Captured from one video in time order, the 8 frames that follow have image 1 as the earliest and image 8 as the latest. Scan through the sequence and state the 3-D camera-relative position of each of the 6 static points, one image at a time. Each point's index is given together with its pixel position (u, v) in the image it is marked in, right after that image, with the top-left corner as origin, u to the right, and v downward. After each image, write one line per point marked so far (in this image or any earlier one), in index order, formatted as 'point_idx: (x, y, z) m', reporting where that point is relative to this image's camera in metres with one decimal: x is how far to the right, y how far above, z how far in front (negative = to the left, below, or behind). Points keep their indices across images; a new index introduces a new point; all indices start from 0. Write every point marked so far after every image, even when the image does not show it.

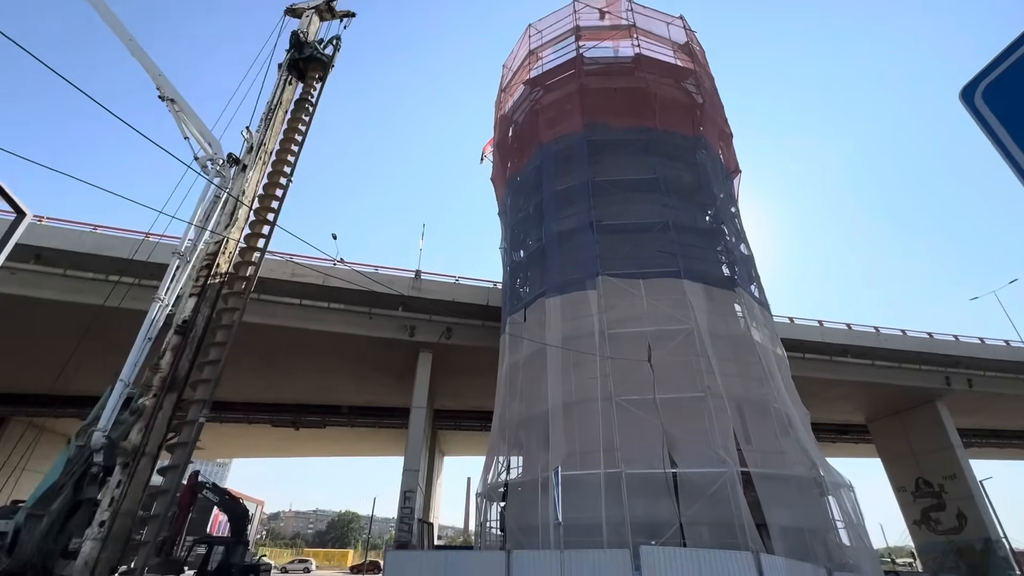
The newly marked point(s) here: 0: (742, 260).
0: (+7.6, +0.9, +15.6) m
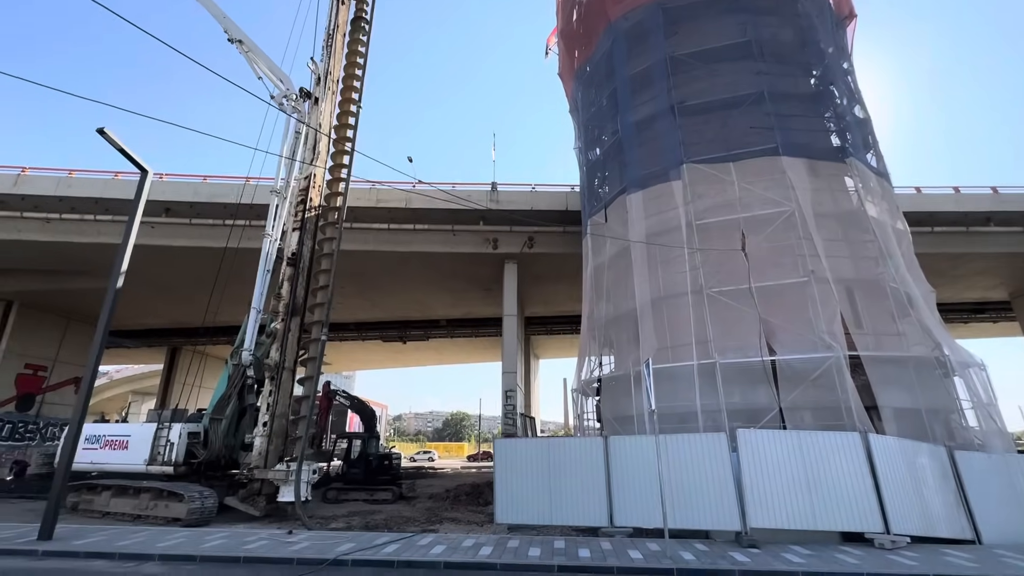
0: (+9.9, +4.7, +13.5) m
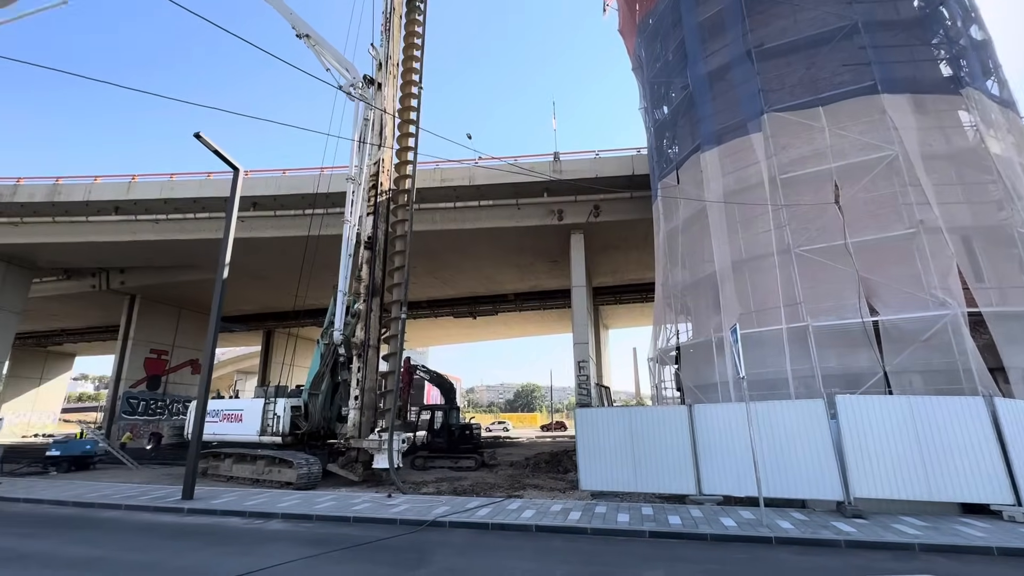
0: (+11.5, +6.0, +11.8) m
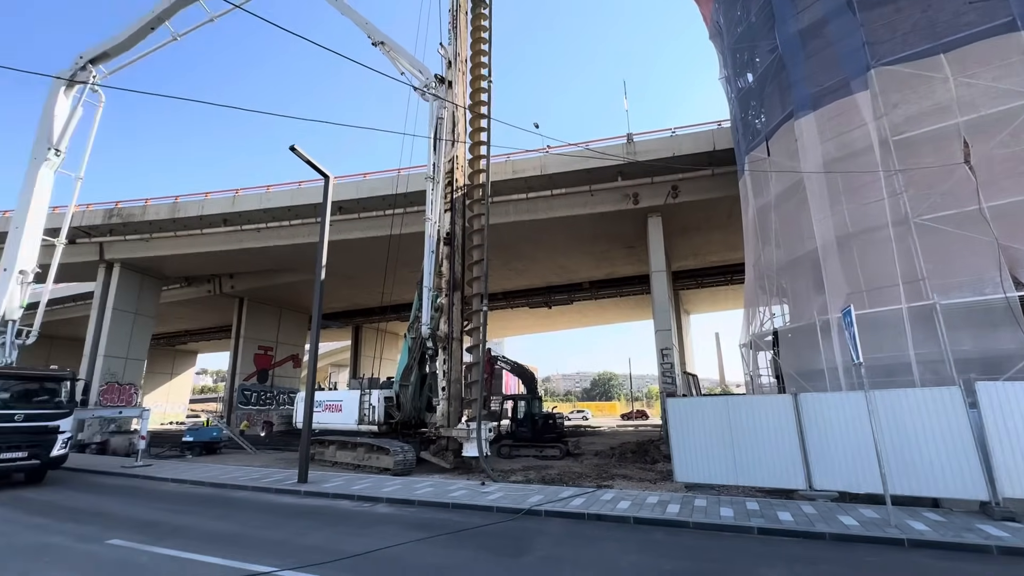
0: (+13.1, +6.7, +9.7) m
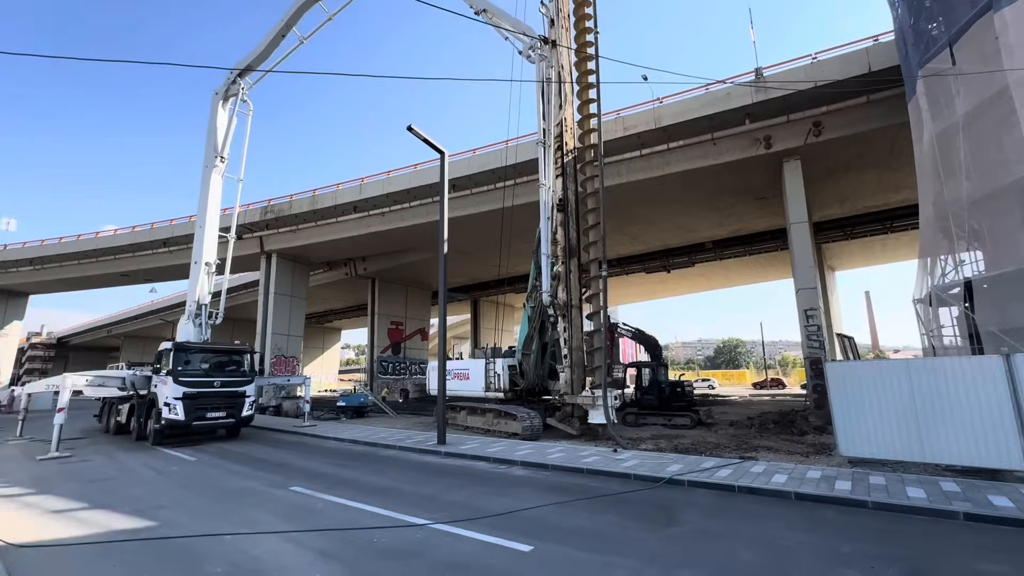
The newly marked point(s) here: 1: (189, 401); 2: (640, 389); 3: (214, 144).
0: (+14.7, +8.1, +5.7) m
1: (-8.9, -3.1, +13.0) m
2: (+4.9, -3.9, +18.0) m
3: (-10.8, +5.2, +17.1) m
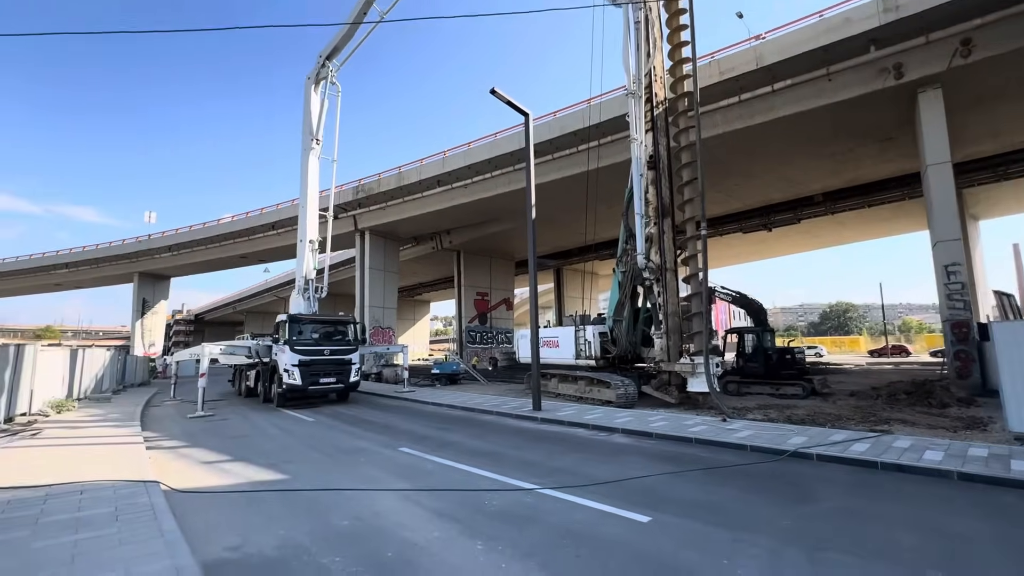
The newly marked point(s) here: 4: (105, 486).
0: (+15.4, +9.0, +2.3) m
1: (-6.3, -2.4, +14.2) m
2: (+8.3, -2.4, +16.8) m
3: (-7.8, +6.2, +18.0) m
4: (-5.0, -2.4, +5.8) m
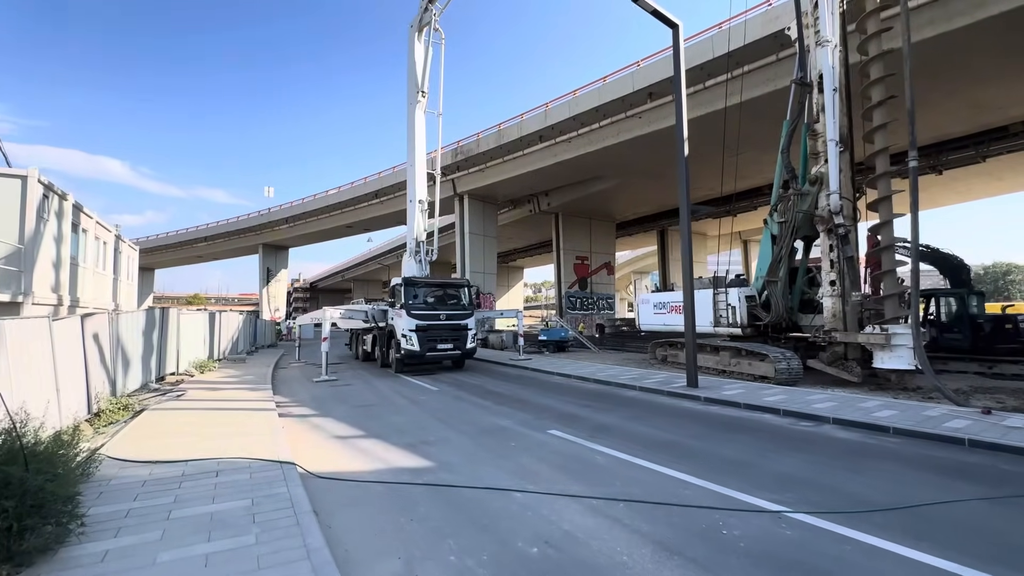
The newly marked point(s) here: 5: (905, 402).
0: (+16.3, +9.3, -2.9) m
1: (-2.6, -1.3, +13.5) m
2: (+12.1, -1.1, +13.4) m
3: (-3.5, +7.5, +17.0) m
4: (-2.9, -1.9, +5.1) m
5: (+6.2, -1.8, +7.4) m
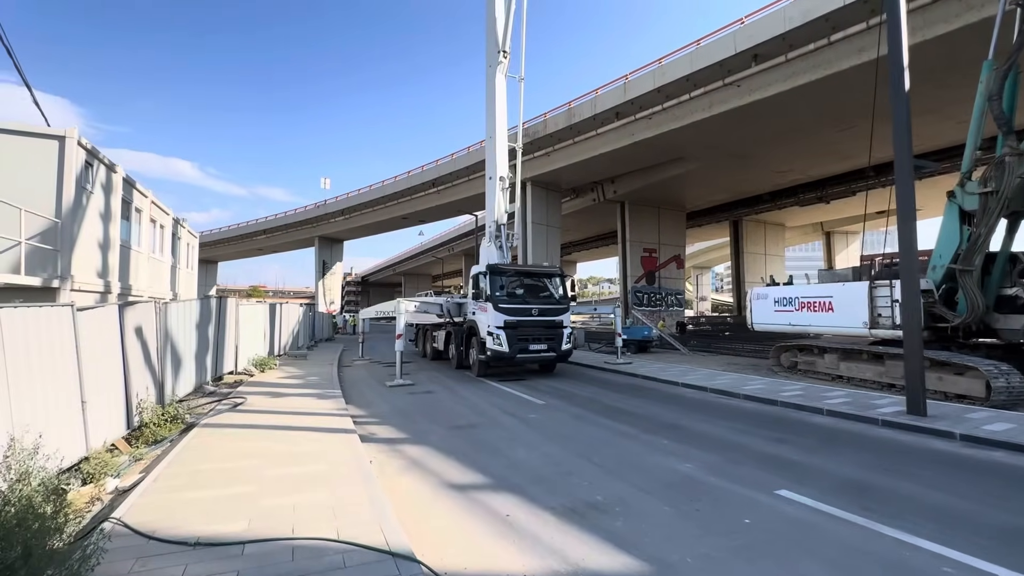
0: (+17.3, +9.3, -6.9) m
1: (0.0, -1.0, +11.4) m
2: (+14.6, -0.9, +9.9) m
3: (-0.6, +7.8, +14.8) m
4: (-1.1, -1.7, +3.0) m
5: (+8.1, -1.7, +4.5) m
